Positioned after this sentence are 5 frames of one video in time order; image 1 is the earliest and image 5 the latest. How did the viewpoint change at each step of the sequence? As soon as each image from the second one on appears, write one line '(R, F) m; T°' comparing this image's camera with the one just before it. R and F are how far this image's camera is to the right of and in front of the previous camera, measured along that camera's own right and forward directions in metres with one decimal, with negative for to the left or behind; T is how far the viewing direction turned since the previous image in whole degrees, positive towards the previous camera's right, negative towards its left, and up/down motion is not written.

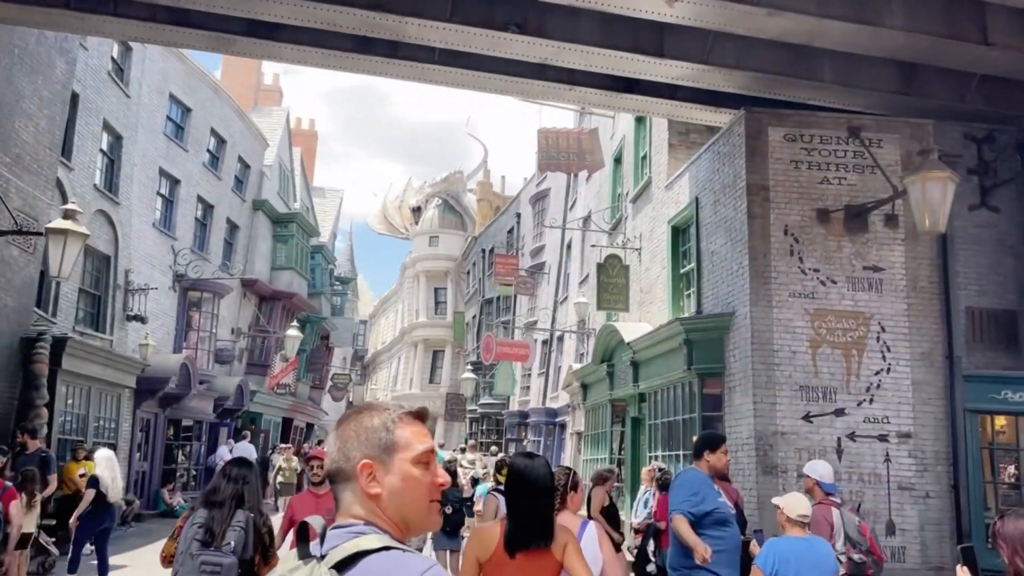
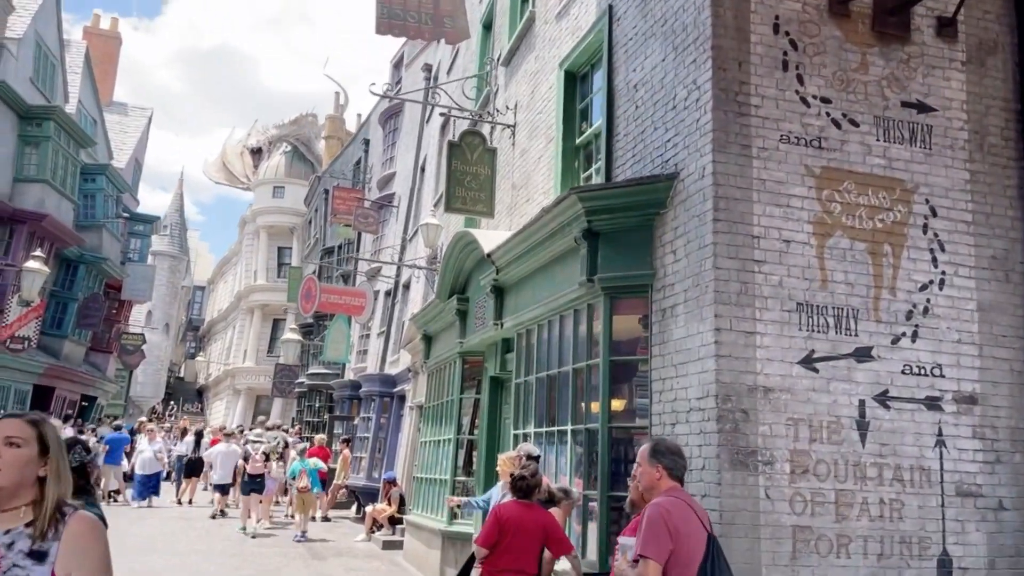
(+1.0, +5.6) m; +10°
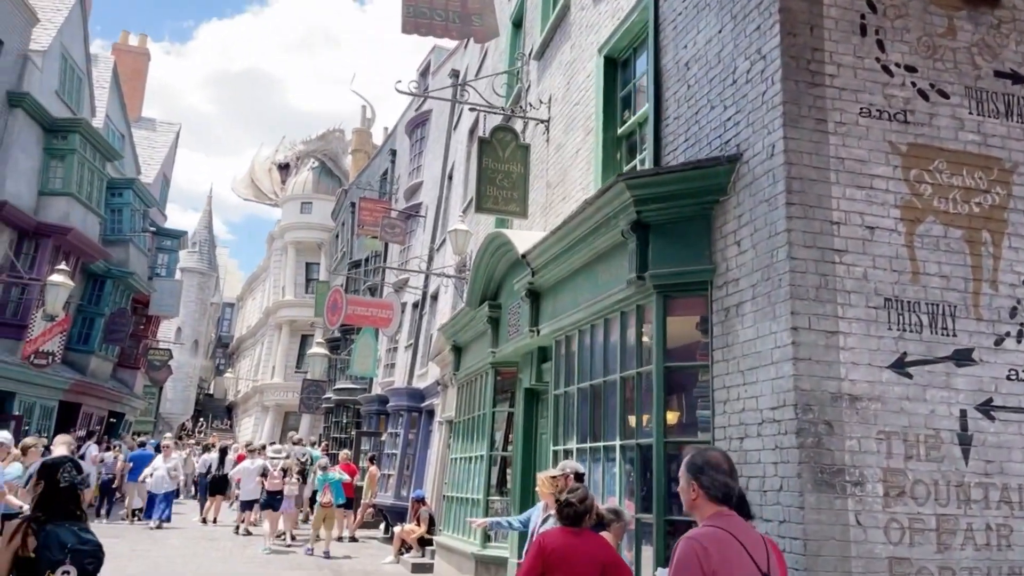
(-0.1, +0.7) m; -2°
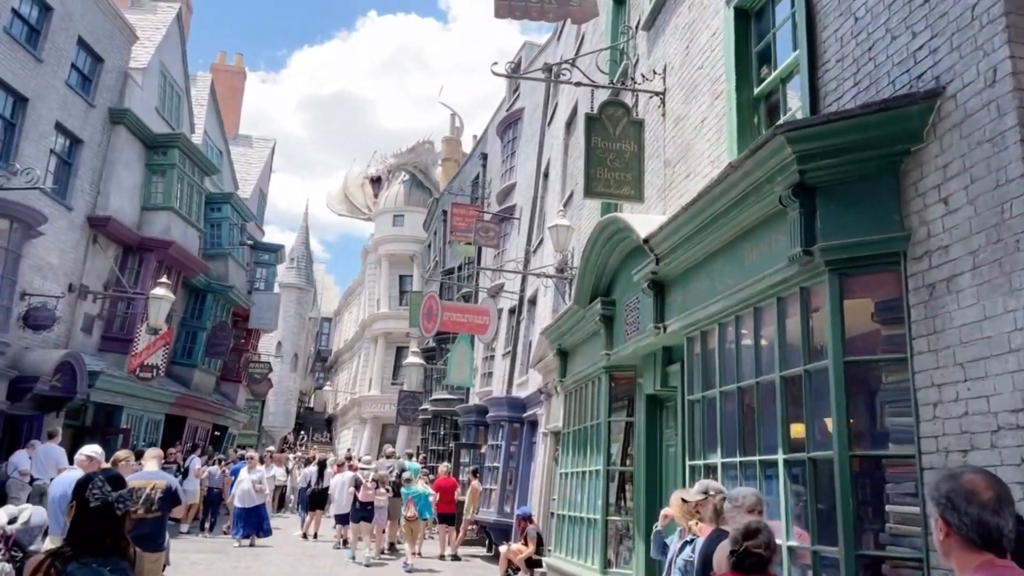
(-0.3, +1.0) m; -7°
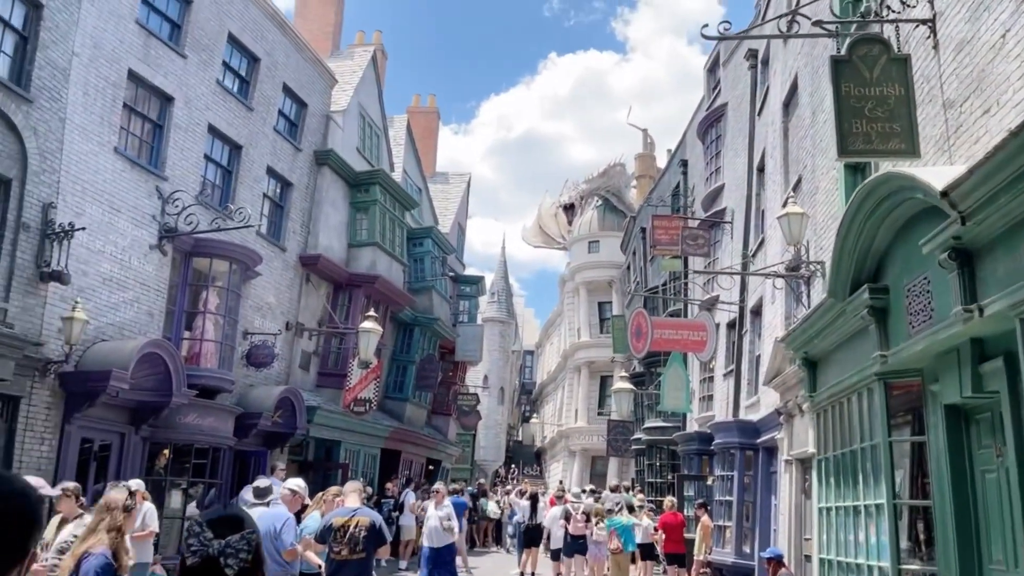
(-0.4, +1.3) m; -14°
